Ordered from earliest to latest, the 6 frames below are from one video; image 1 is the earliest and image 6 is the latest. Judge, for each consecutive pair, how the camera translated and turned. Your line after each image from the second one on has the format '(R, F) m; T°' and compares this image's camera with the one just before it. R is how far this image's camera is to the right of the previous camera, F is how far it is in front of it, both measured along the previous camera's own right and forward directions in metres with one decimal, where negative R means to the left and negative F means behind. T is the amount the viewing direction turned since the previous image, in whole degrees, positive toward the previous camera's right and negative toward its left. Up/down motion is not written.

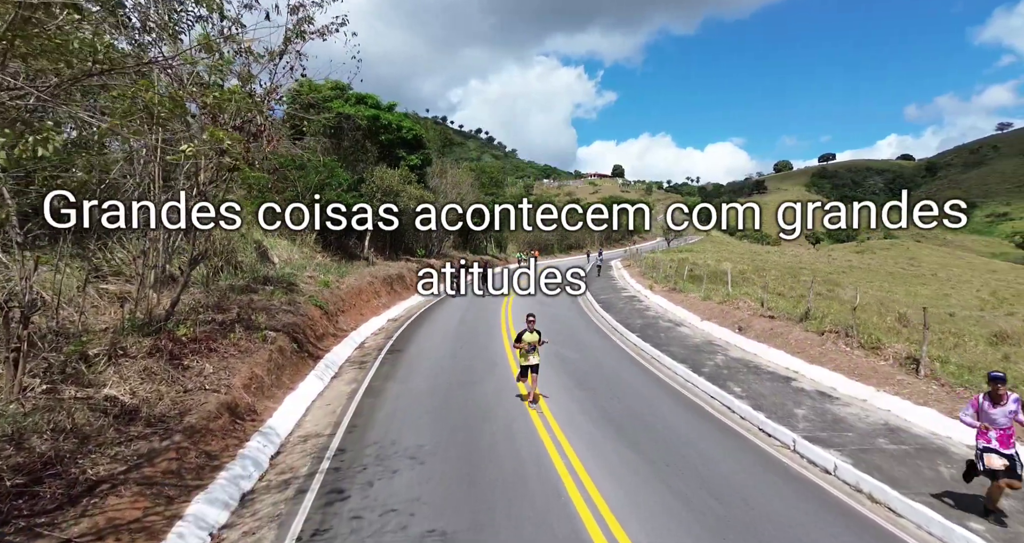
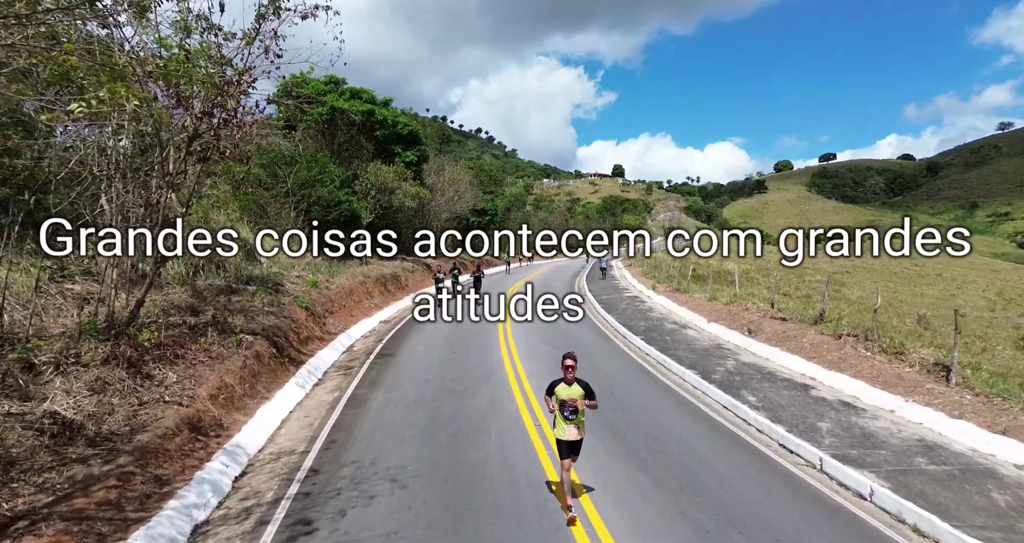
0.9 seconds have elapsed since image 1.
(+0.1, +0.9) m; 0°
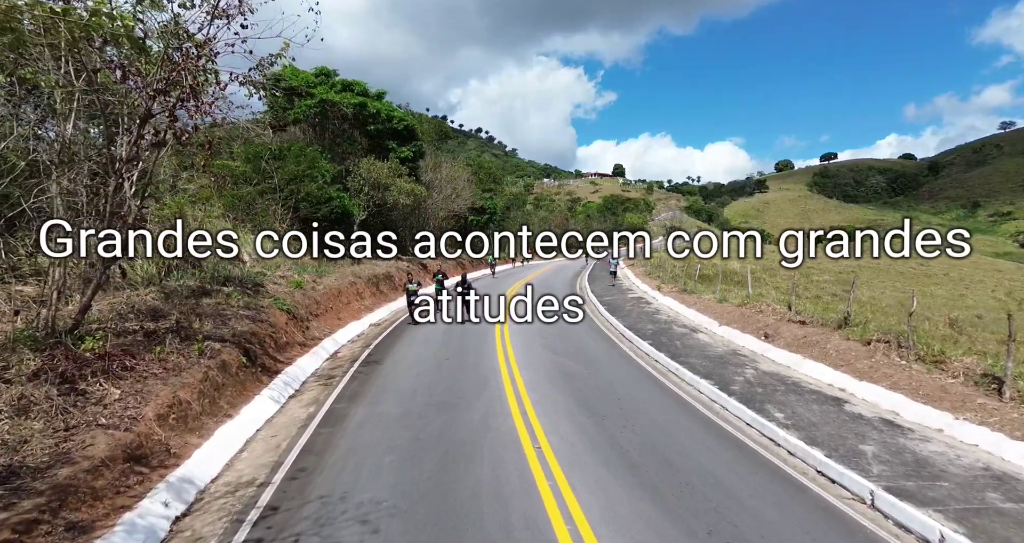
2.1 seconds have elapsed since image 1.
(+0.1, +1.2) m; 0°
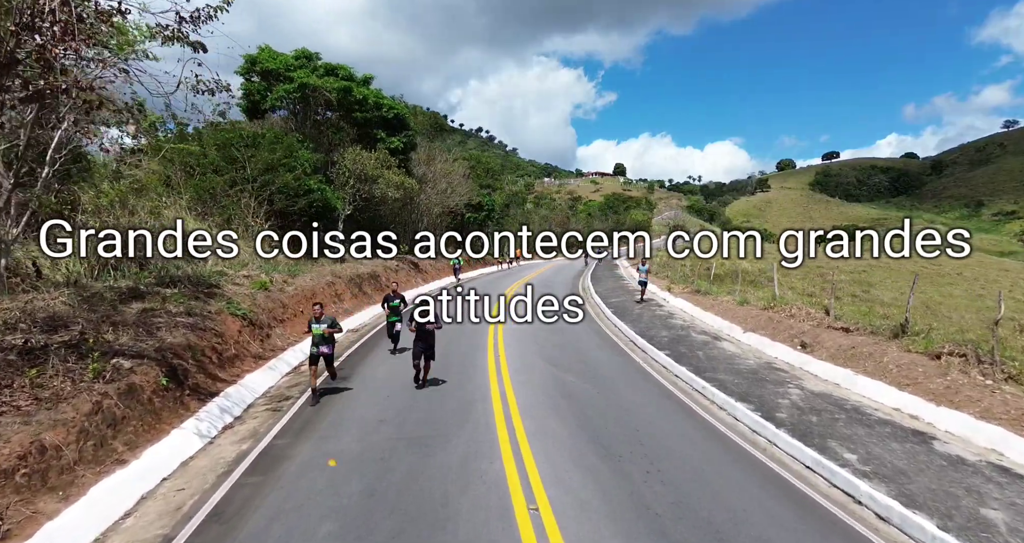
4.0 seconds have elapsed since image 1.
(+0.1, +2.1) m; 0°
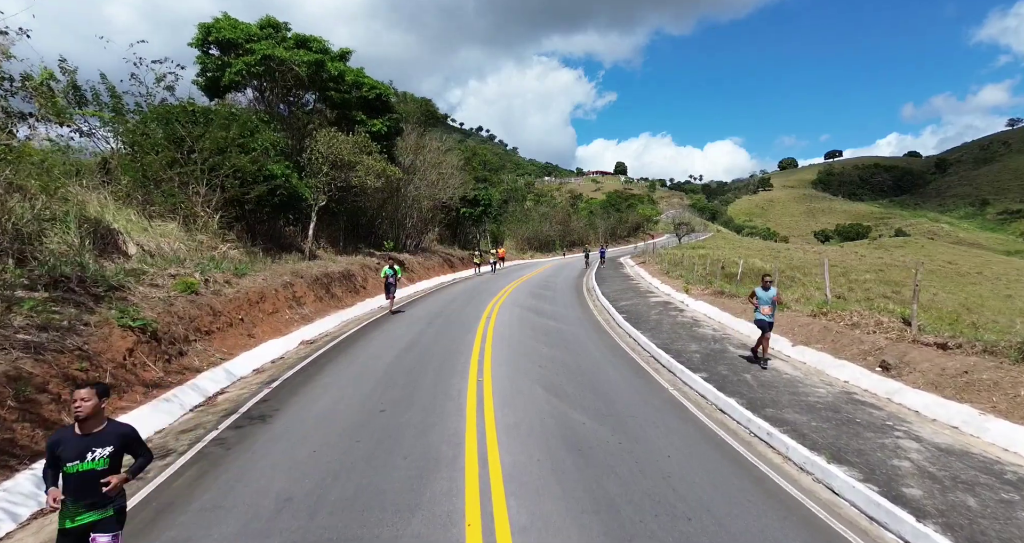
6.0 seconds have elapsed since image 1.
(+0.2, +3.1) m; 0°
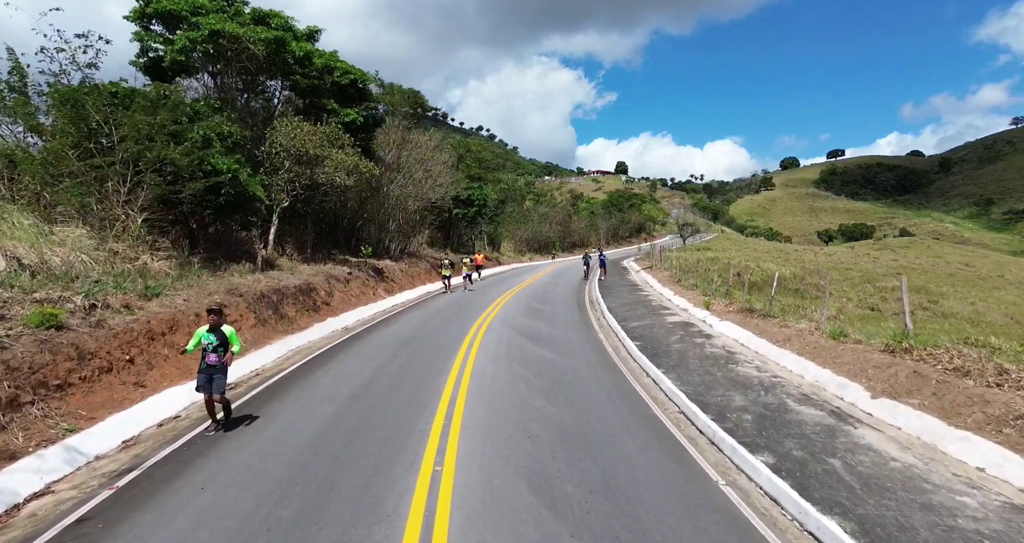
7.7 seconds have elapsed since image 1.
(+0.3, +3.2) m; 0°
